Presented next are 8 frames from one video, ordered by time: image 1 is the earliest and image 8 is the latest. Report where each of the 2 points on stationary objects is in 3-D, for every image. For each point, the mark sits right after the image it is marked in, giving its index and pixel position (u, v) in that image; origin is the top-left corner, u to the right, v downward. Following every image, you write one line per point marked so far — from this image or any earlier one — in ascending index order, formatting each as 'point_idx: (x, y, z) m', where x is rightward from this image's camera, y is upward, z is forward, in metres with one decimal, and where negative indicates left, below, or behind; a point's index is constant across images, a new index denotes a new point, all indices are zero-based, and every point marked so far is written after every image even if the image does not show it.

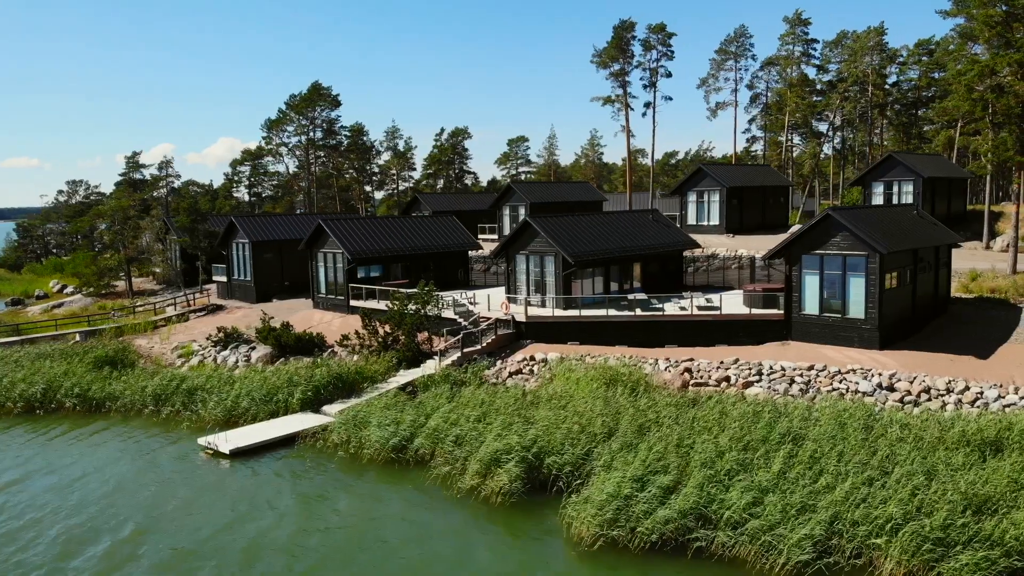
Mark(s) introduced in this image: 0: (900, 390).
0: (+8.8, -2.3, +17.7) m
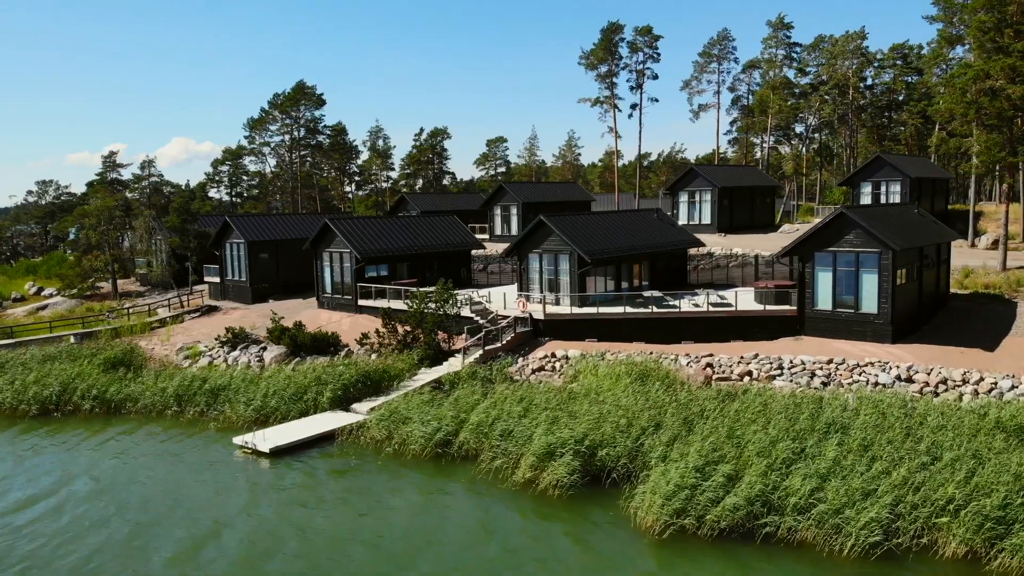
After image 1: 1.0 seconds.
0: (+9.6, -2.2, +18.4) m
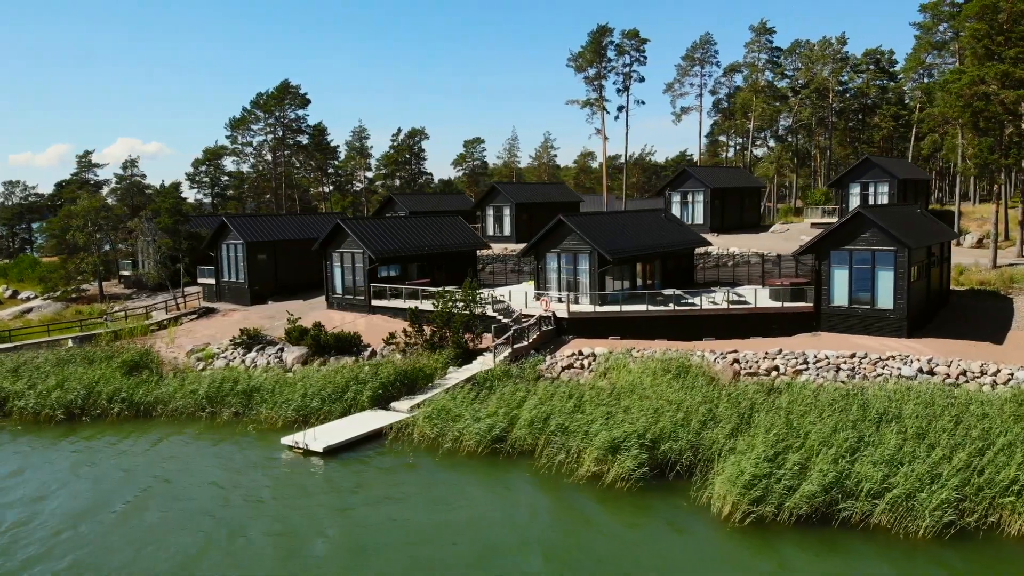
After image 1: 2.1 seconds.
0: (+10.6, -2.1, +19.2) m
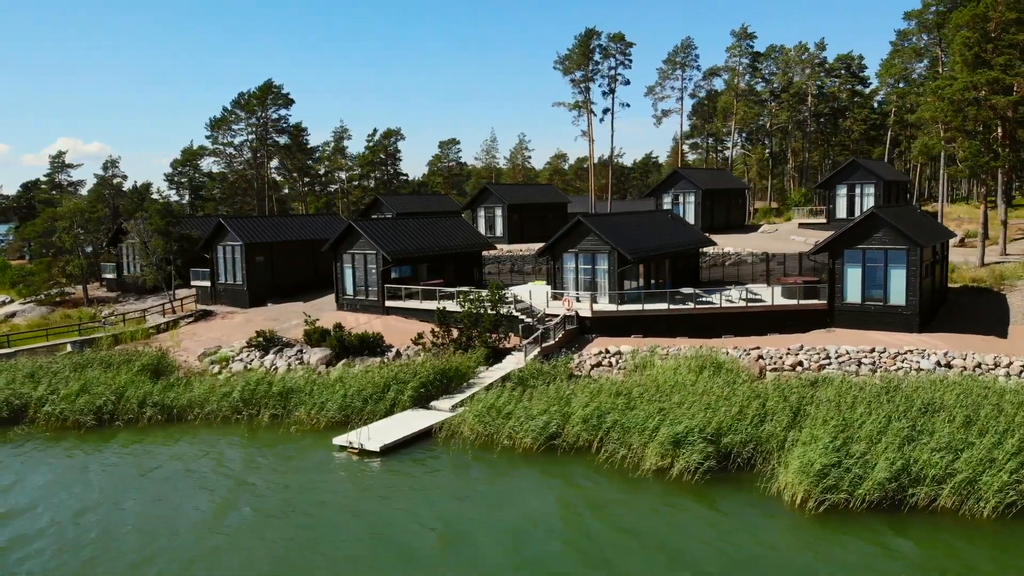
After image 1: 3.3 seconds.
0: (+11.6, -2.0, +20.1) m
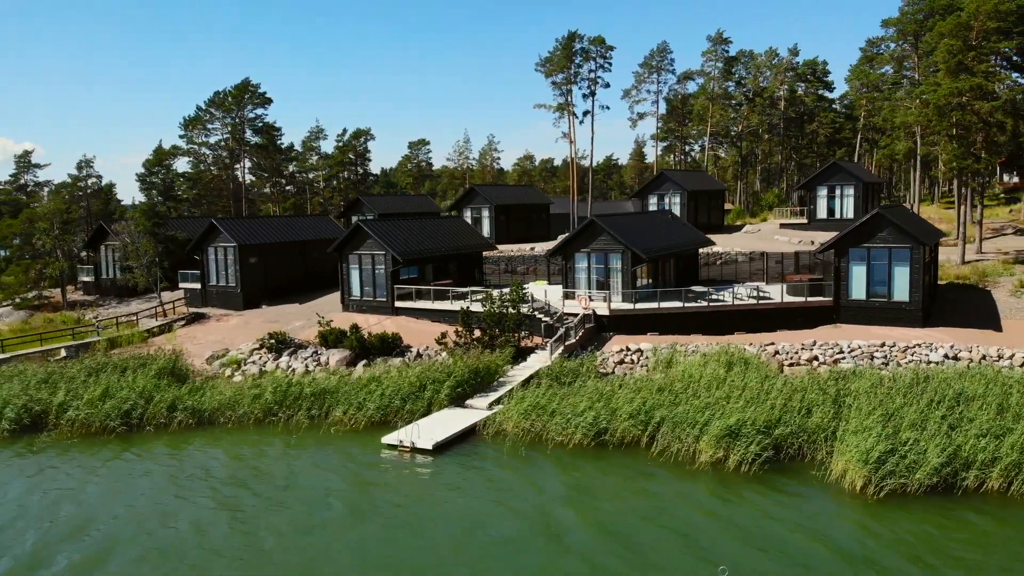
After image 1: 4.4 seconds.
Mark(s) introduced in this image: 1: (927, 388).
0: (+12.4, -1.9, +21.1) m
1: (+9.1, -2.2, +16.9) m
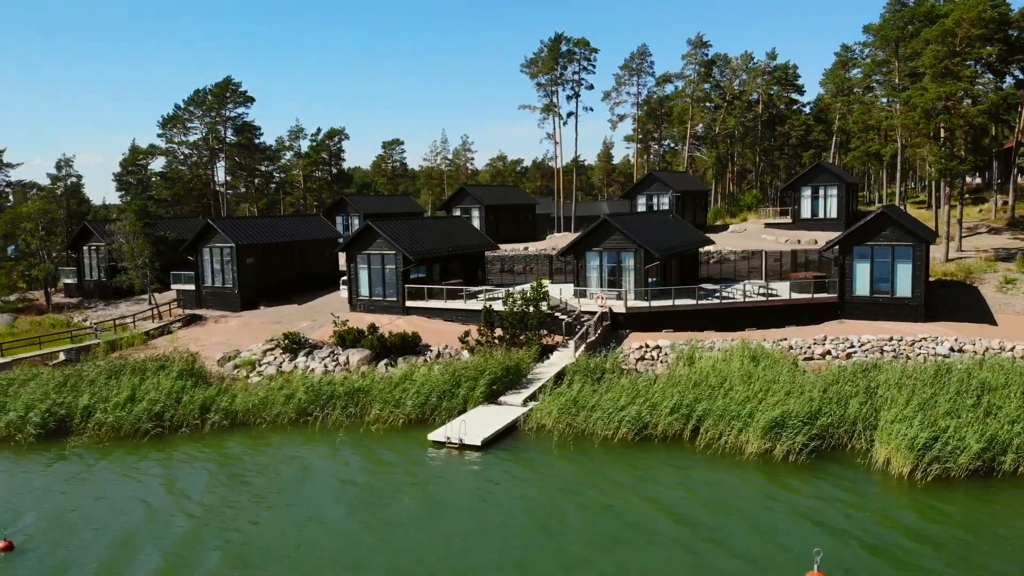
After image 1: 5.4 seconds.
0: (+13.1, -1.8, +22.1) m
1: (+10.1, -2.1, +17.8) m
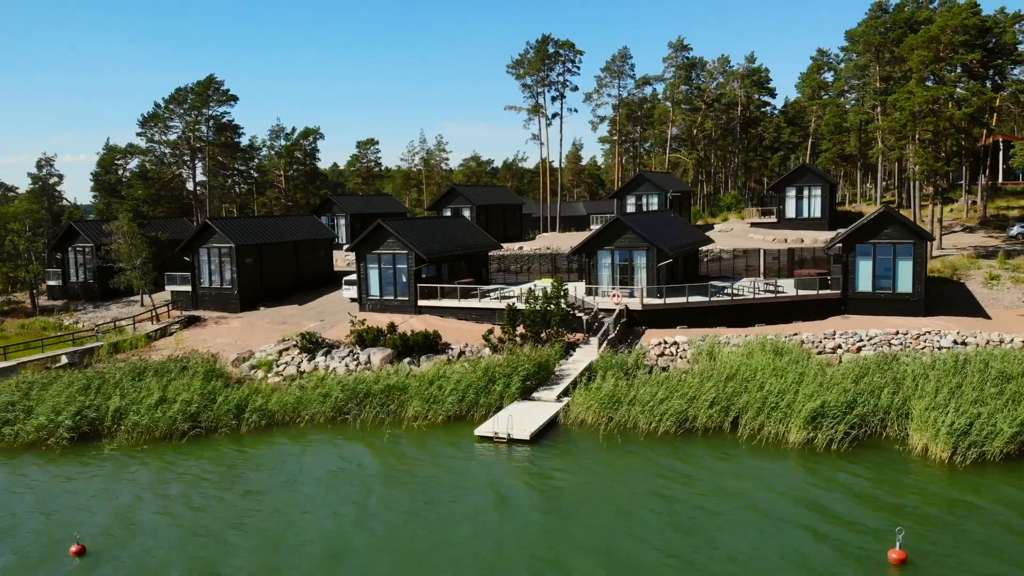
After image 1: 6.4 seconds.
0: (+13.9, -1.7, +23.2) m
1: (+11.1, -2.0, +18.7) m
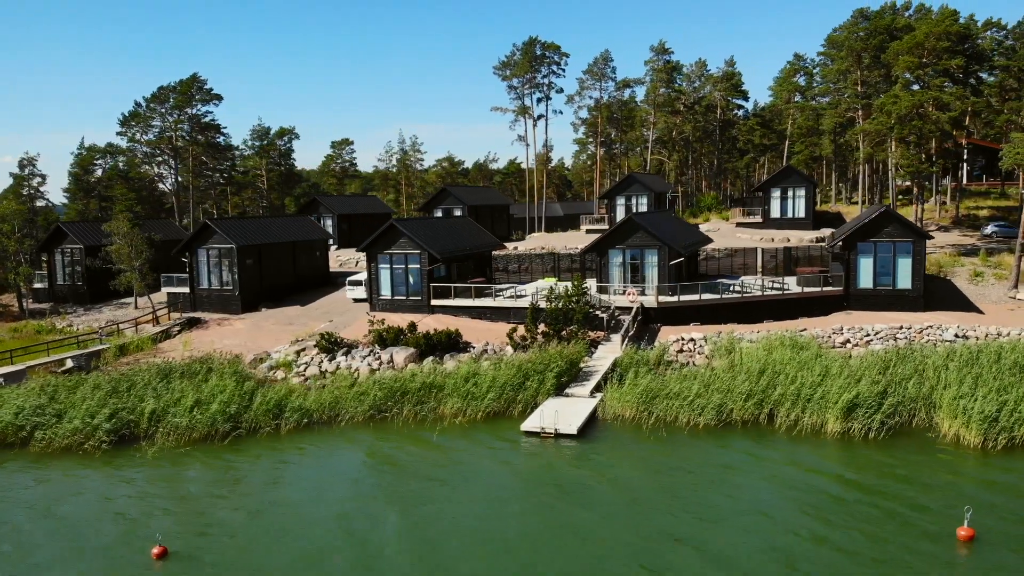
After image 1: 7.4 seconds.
0: (+14.6, -1.5, +24.3) m
1: (+12.0, -1.8, +19.6) m
